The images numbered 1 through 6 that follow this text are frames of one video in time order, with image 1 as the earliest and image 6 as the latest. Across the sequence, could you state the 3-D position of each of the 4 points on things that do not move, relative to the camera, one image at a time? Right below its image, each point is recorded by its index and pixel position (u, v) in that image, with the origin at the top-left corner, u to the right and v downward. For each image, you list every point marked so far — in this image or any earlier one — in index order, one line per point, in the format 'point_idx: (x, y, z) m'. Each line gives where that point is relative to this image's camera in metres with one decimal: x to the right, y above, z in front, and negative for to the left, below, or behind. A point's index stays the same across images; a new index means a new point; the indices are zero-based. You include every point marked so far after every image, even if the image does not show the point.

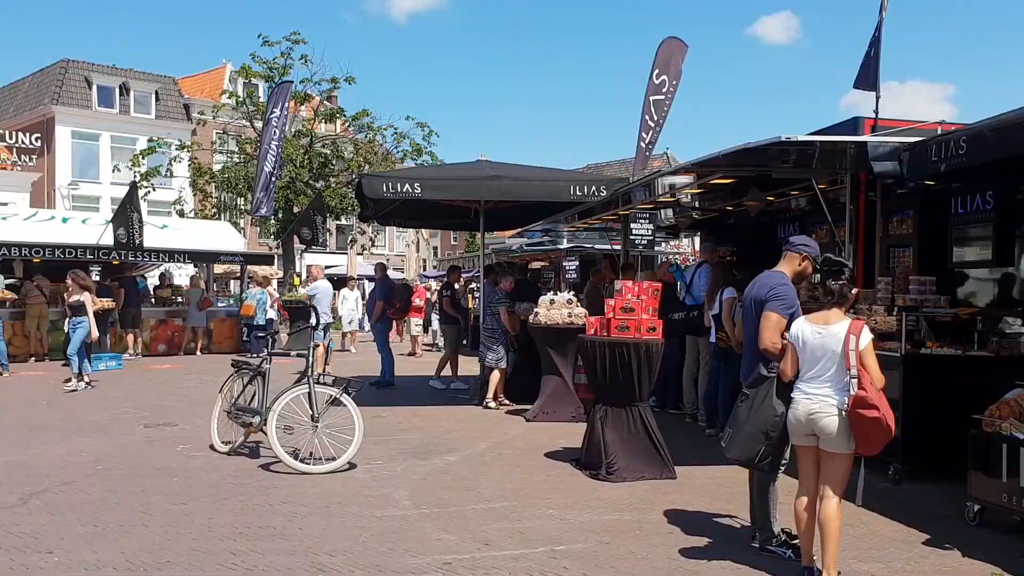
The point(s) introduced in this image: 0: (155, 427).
0: (-3.4, -1.3, +8.8) m
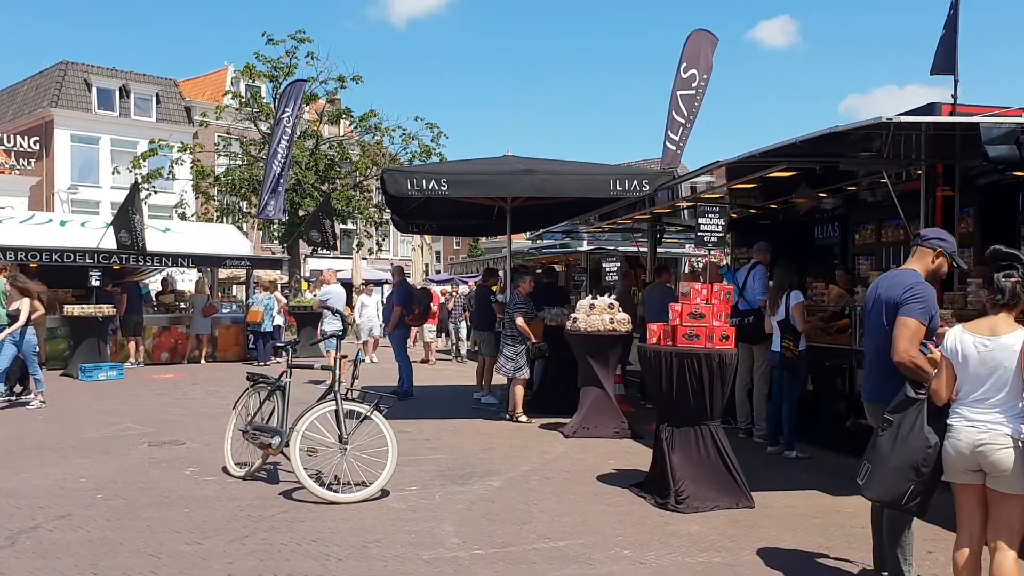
0: (-3.1, -1.4, +8.0) m
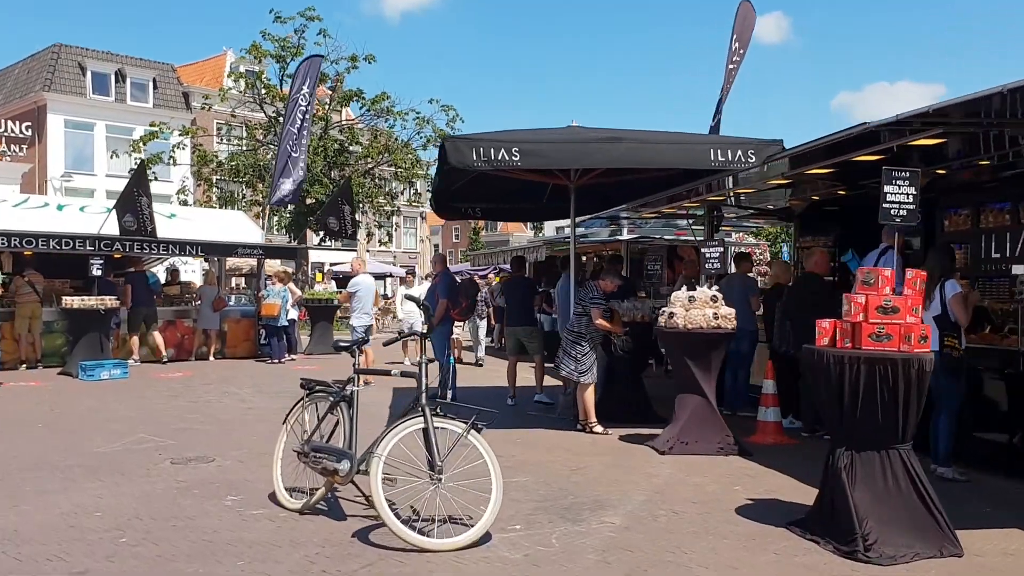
0: (-2.4, -1.3, +6.7) m
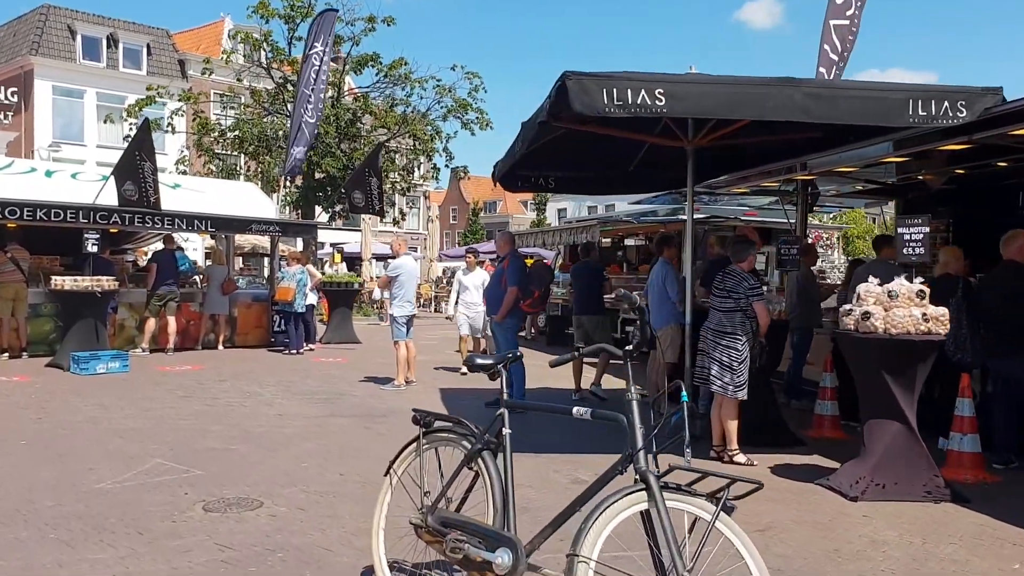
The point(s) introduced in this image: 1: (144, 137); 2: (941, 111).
0: (-1.5, -1.2, +4.8) m
1: (-5.2, +2.2, +13.1) m
2: (+2.7, +1.1, +5.9) m
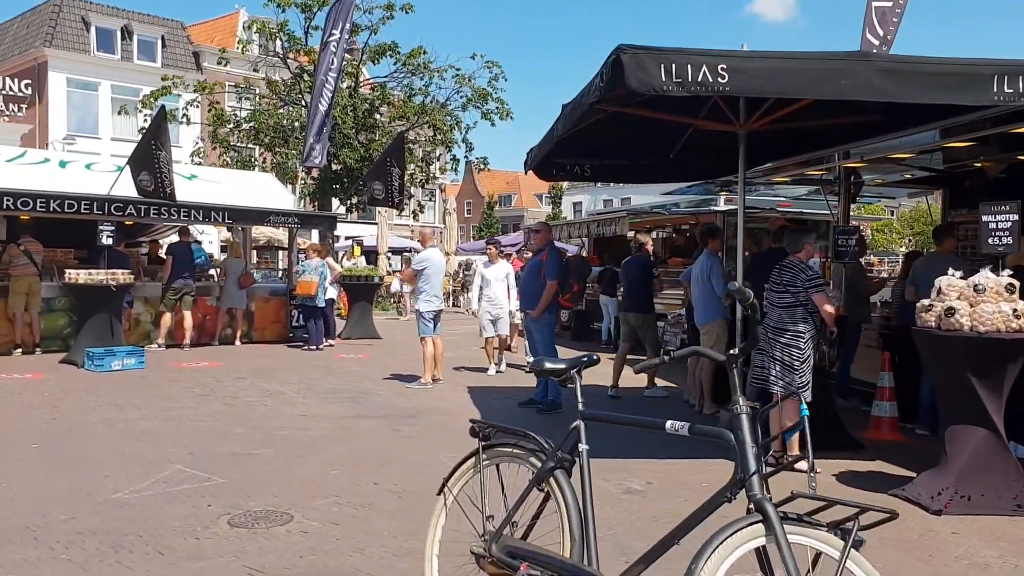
0: (-1.2, -1.2, +4.4) m
1: (-4.9, +2.3, +12.7) m
2: (+3.0, +1.2, +5.4) m
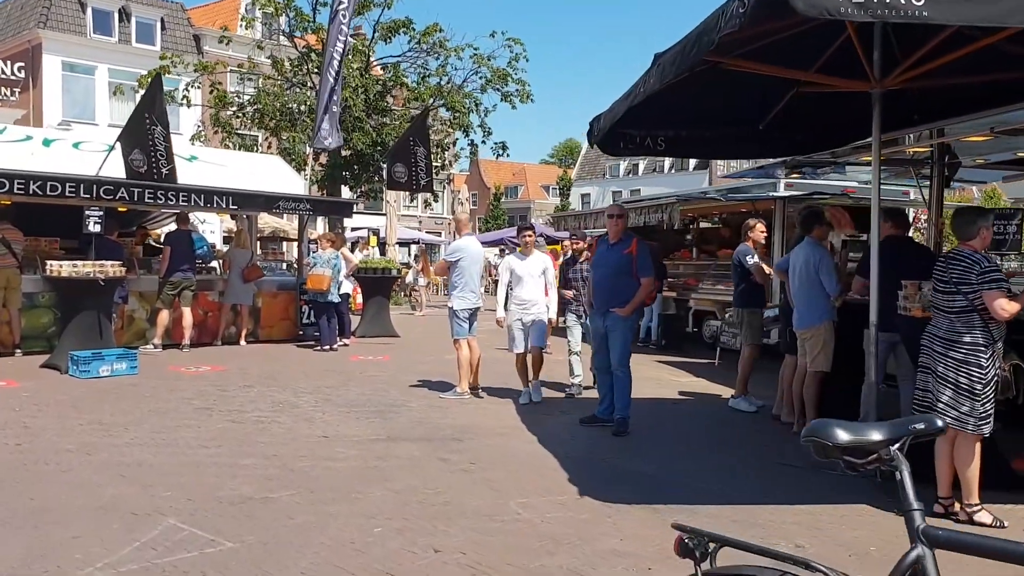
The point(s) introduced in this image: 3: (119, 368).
0: (-0.8, -1.2, +3.0) m
1: (-4.4, +2.3, +11.2) m
2: (+3.5, +1.2, +4.0) m
3: (-4.1, -0.8, +9.5) m
